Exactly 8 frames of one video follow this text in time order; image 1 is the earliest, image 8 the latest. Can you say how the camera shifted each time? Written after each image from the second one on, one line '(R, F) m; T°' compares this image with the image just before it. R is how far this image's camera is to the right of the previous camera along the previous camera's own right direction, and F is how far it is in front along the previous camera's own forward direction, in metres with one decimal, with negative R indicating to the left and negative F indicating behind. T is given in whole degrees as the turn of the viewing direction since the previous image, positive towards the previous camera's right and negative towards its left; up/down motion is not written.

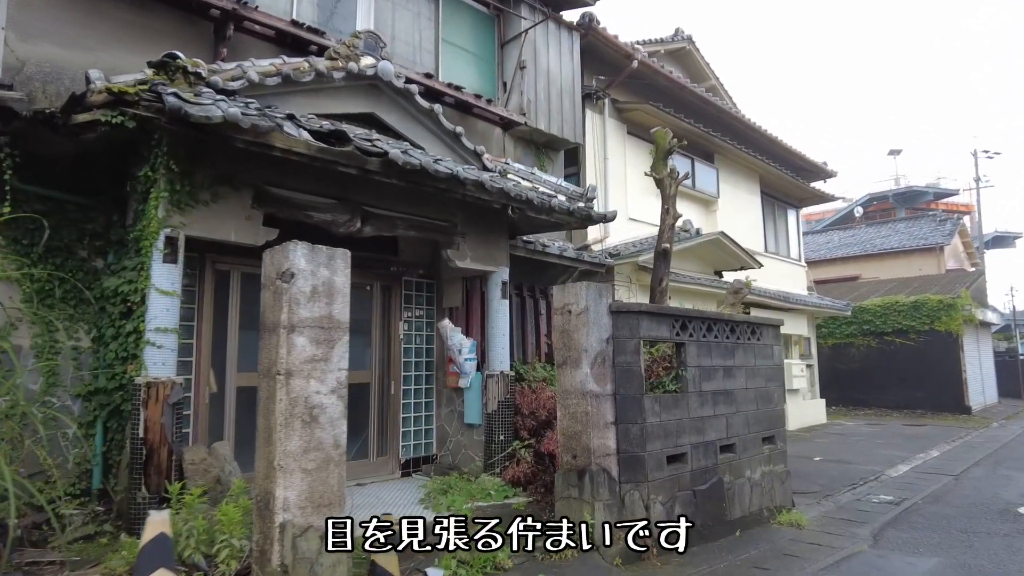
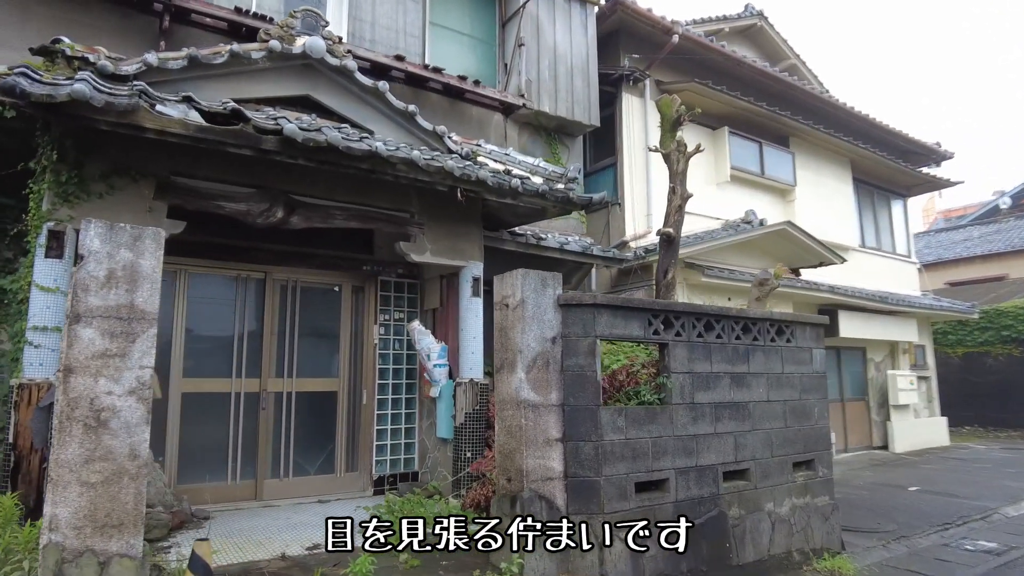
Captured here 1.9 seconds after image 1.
(+1.5, +1.0) m; -11°
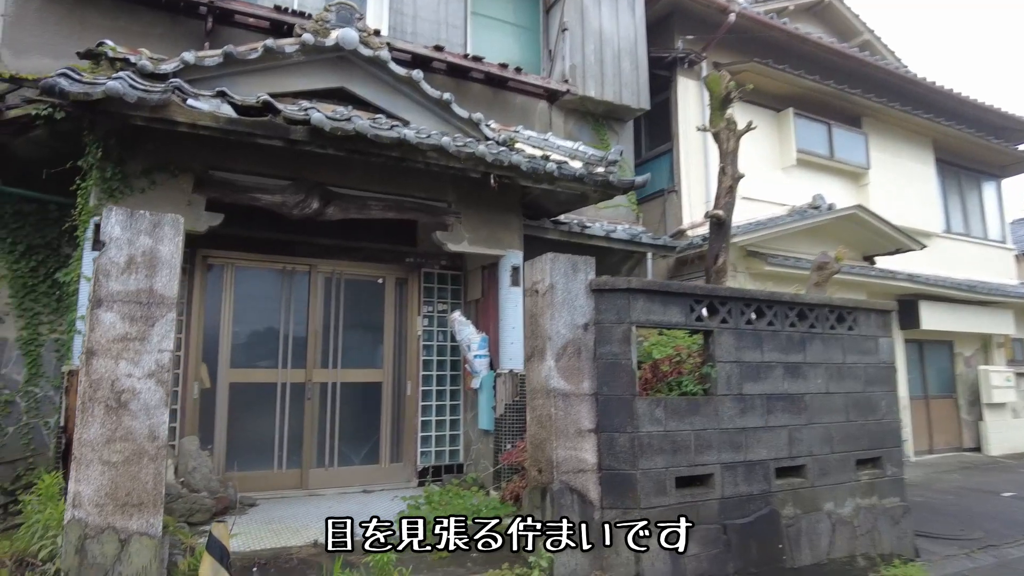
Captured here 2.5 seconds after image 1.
(+0.3, +0.2) m; -6°
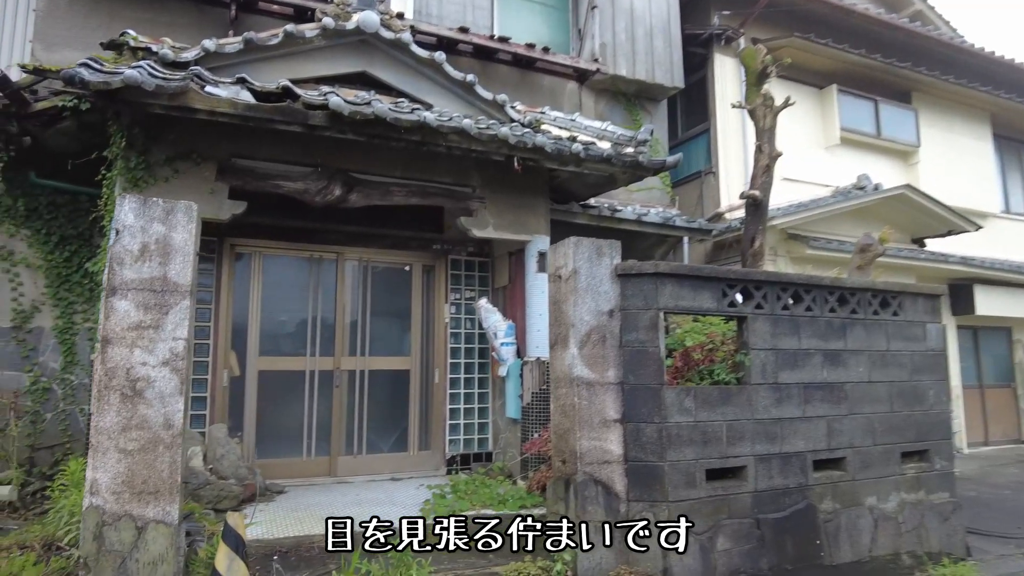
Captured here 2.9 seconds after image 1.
(+0.1, +0.1) m; -4°
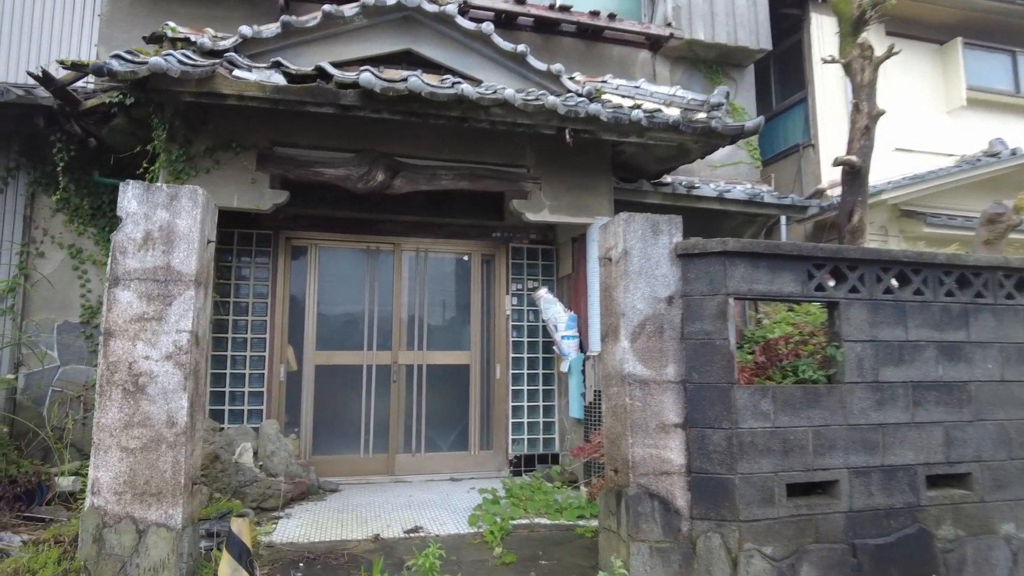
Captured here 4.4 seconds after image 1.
(+0.4, +0.5) m; -9°
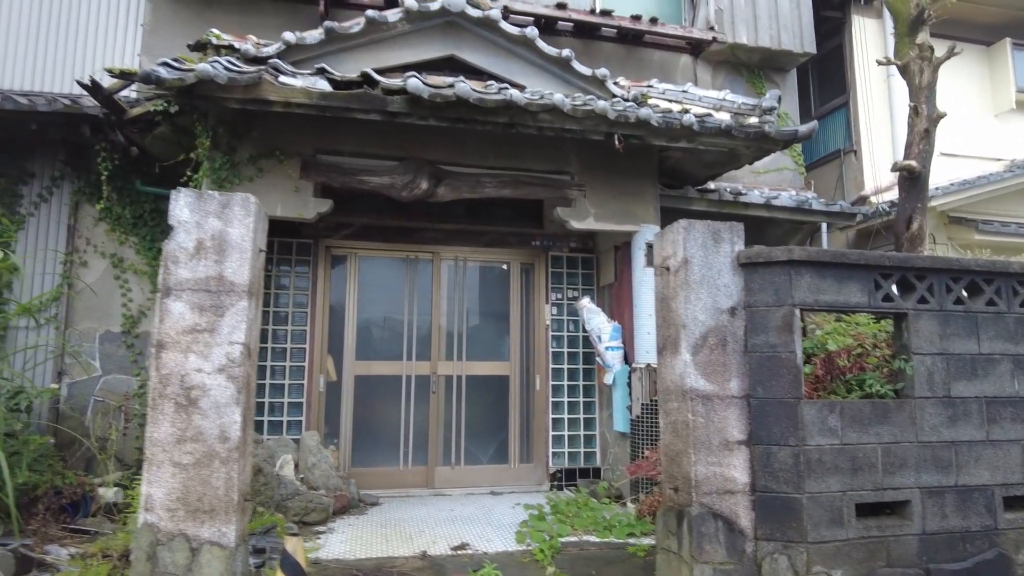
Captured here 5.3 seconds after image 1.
(-0.2, +0.1) m; -2°
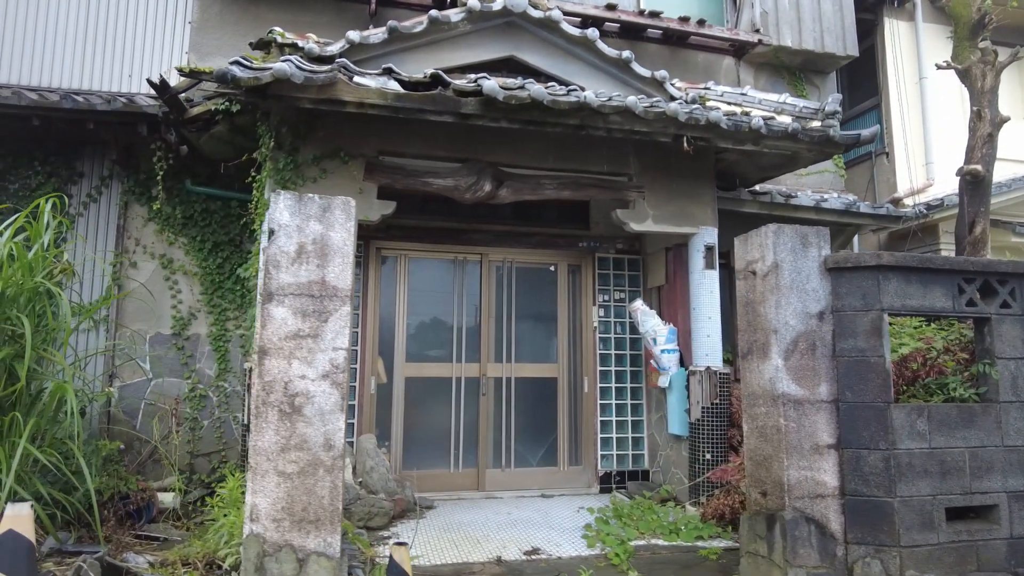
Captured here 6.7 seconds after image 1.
(-0.6, 0.0) m; +1°
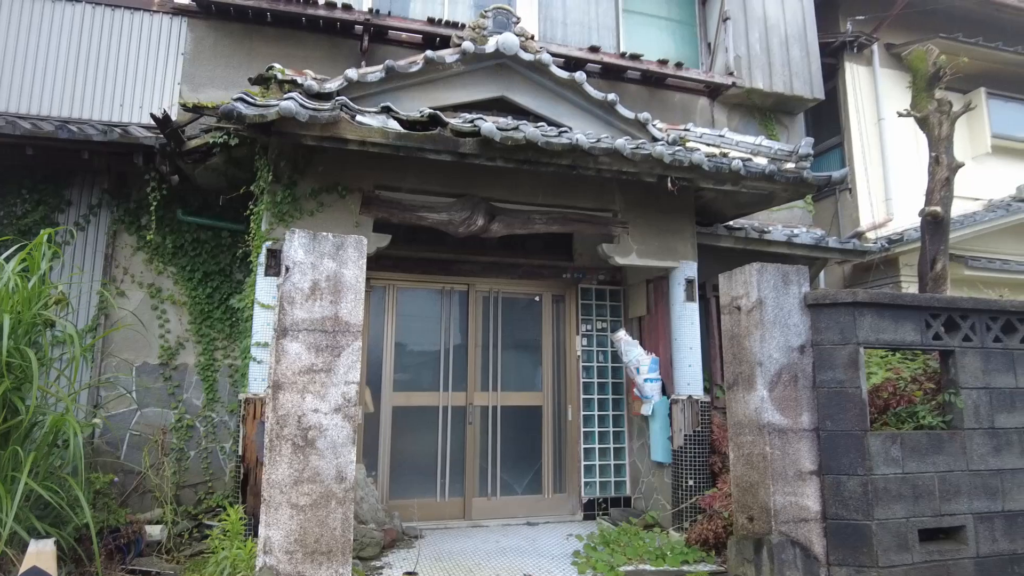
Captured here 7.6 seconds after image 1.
(-0.2, -0.2) m; +3°
